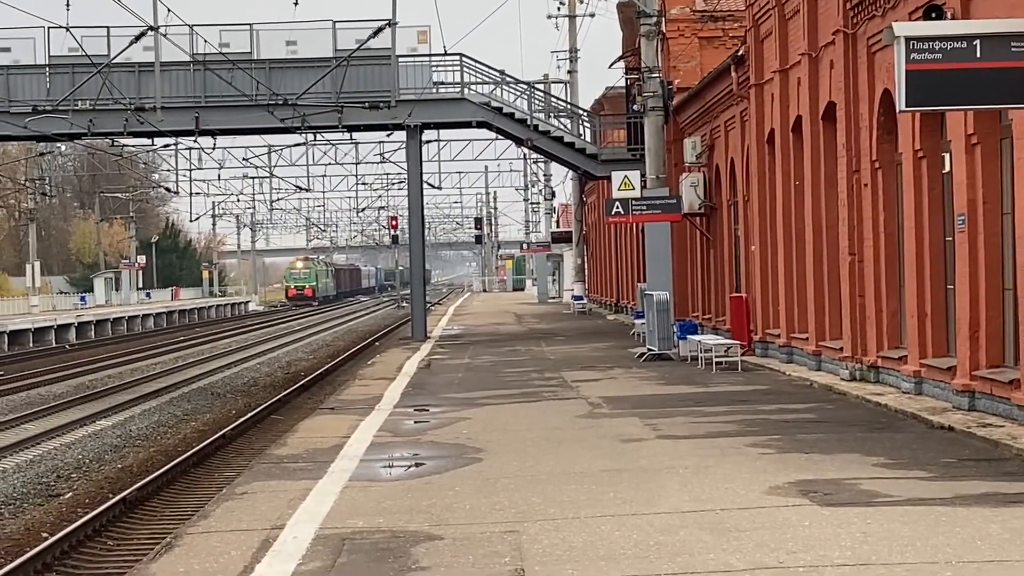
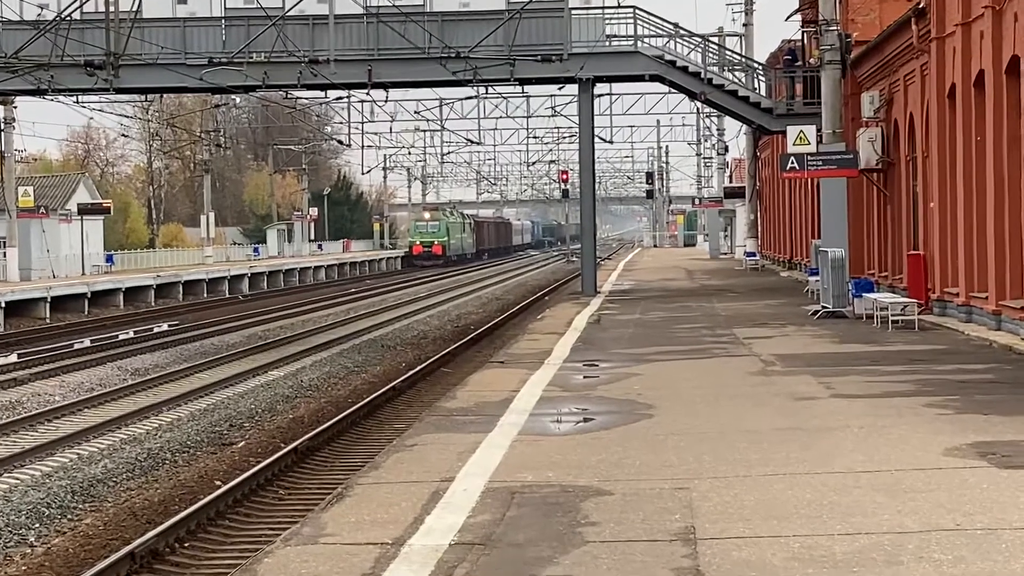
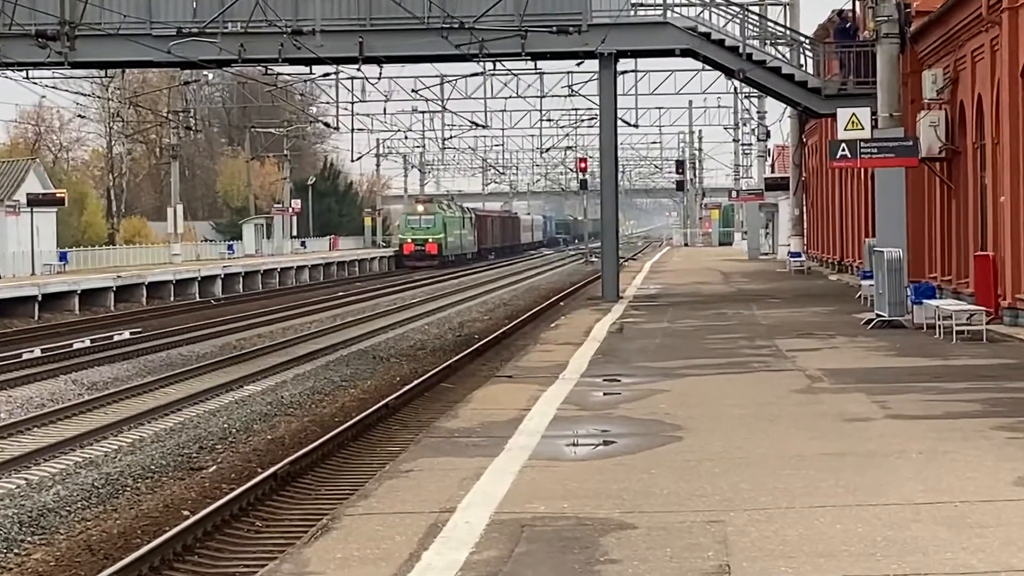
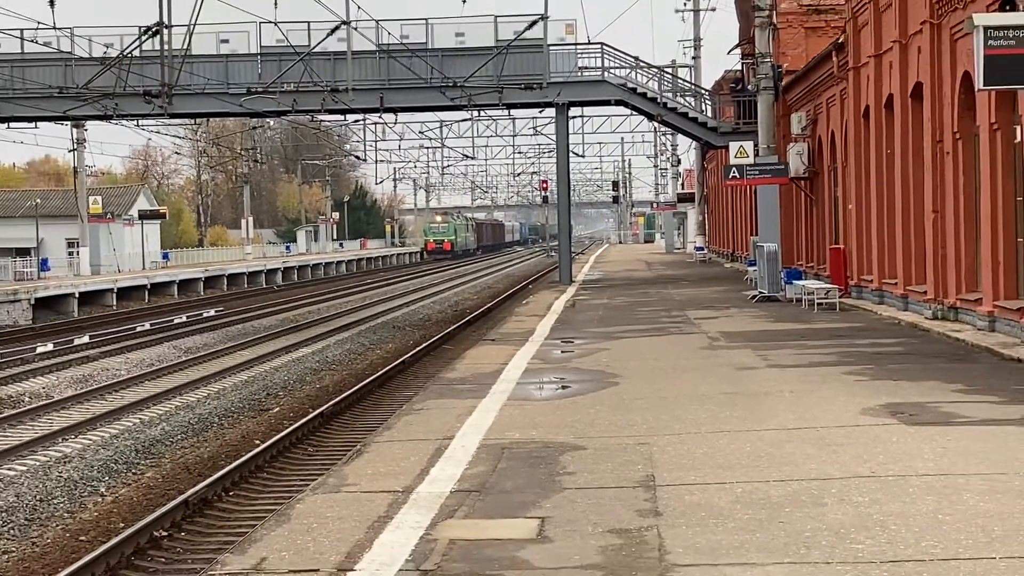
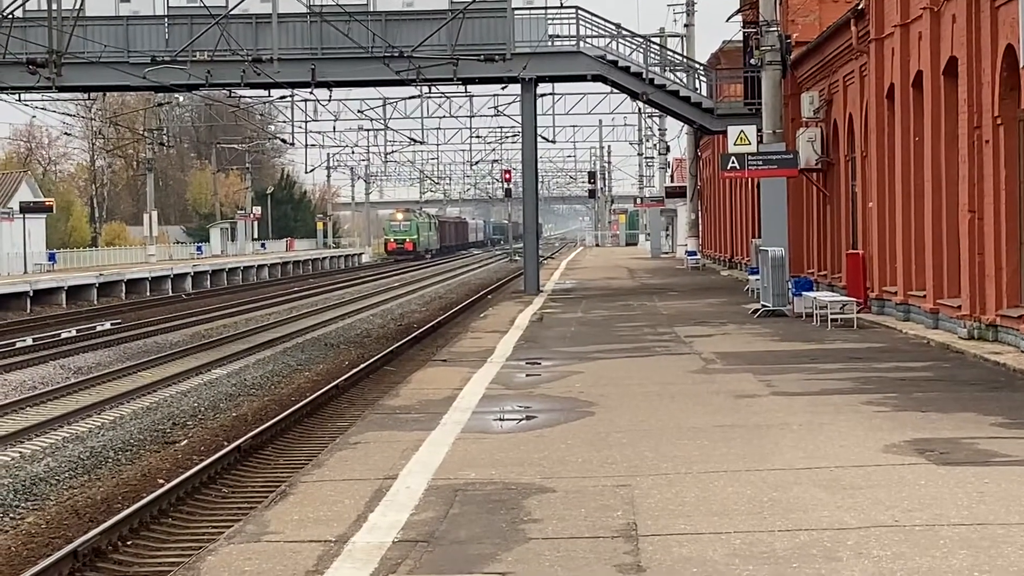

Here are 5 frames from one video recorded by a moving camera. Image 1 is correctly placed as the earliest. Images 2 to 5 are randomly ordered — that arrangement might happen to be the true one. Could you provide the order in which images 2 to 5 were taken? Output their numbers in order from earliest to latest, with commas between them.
5, 4, 2, 3
